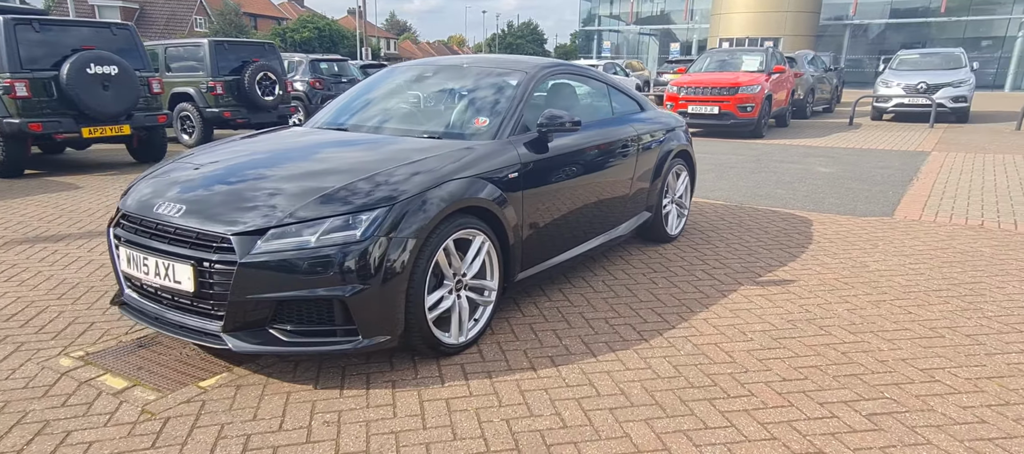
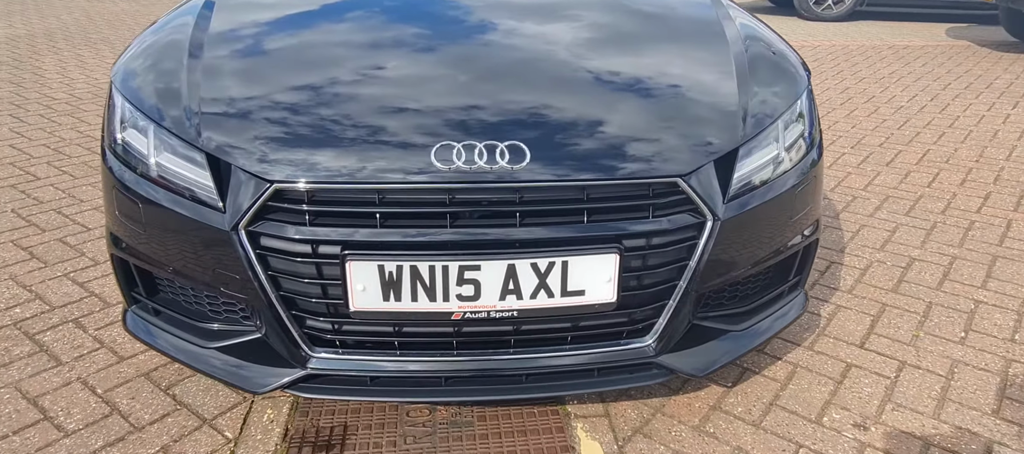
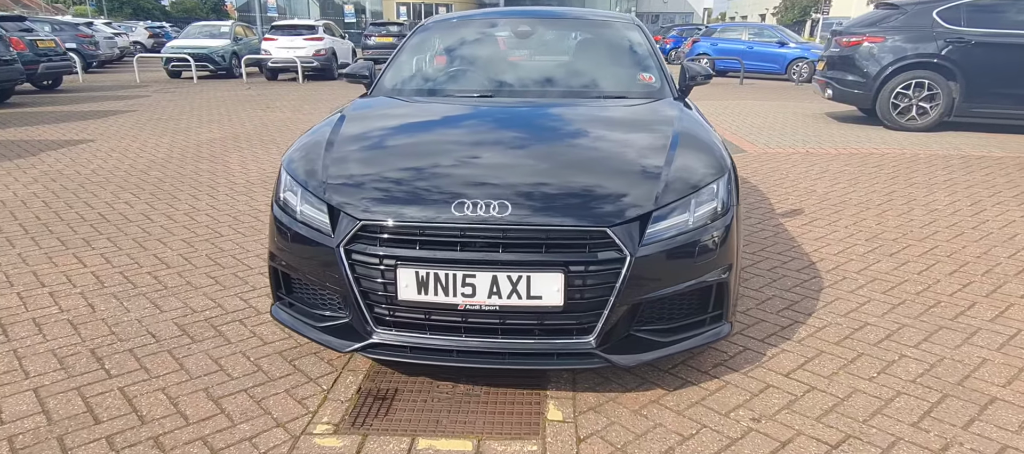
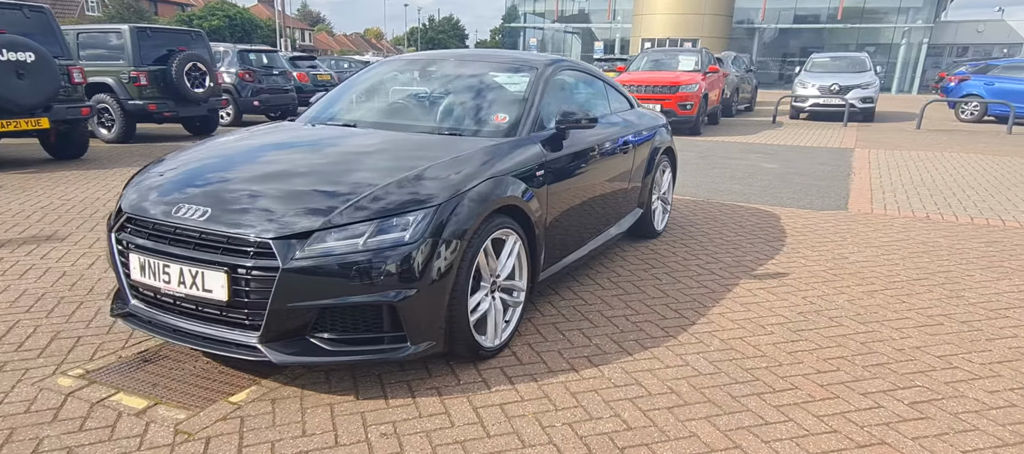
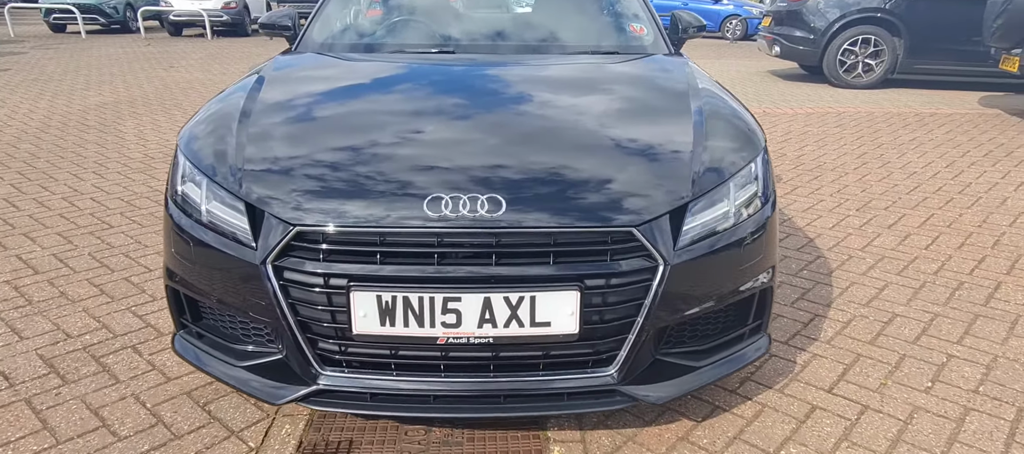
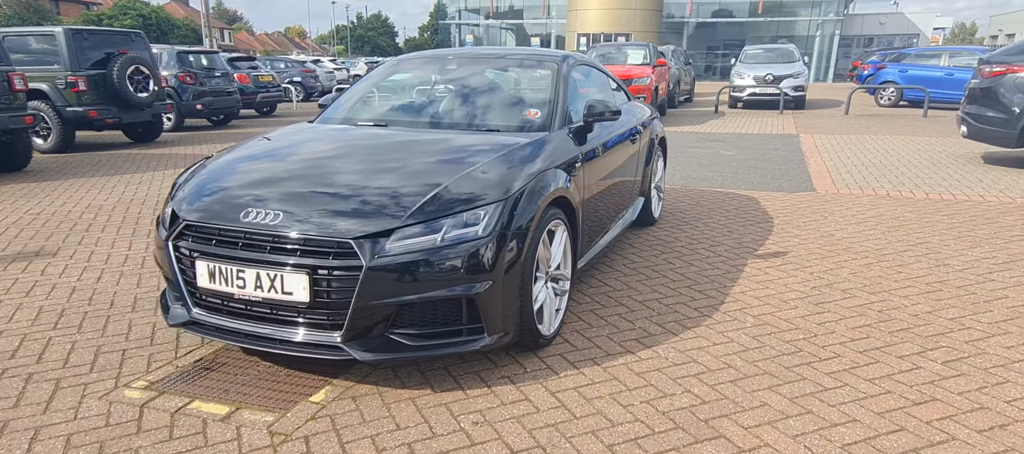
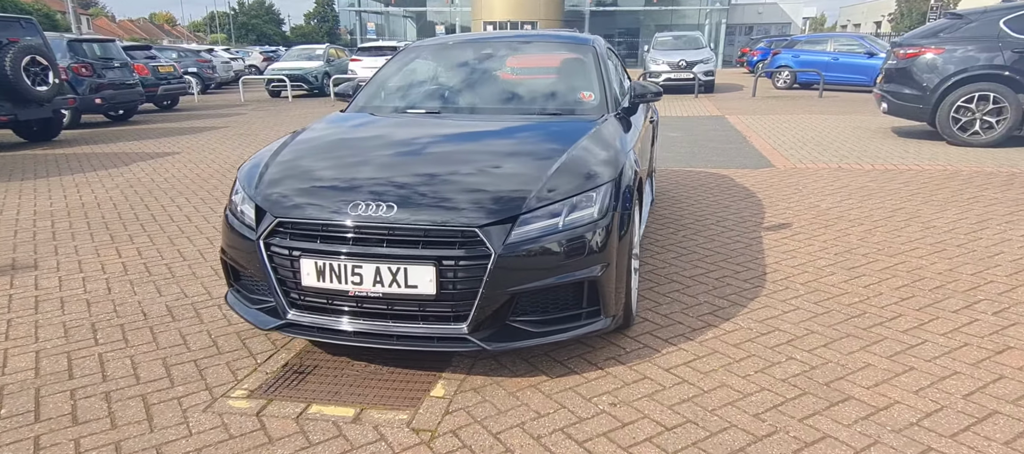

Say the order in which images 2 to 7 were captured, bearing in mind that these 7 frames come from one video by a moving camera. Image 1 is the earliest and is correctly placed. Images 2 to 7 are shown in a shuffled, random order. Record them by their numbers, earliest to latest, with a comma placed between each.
4, 6, 7, 3, 5, 2
